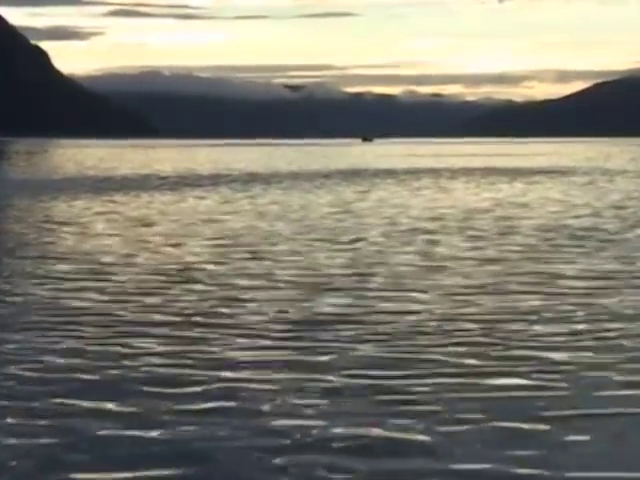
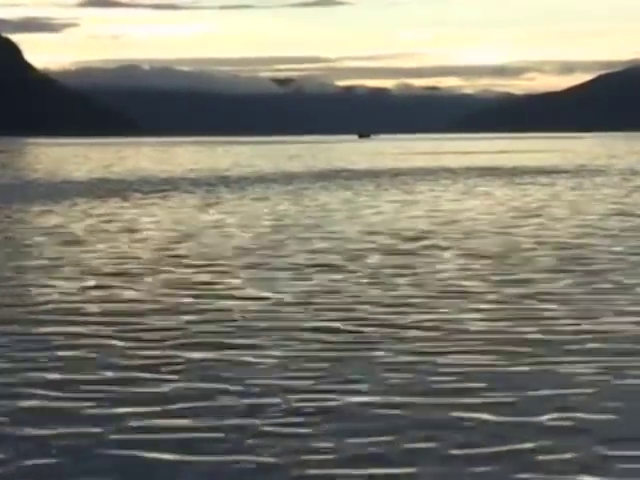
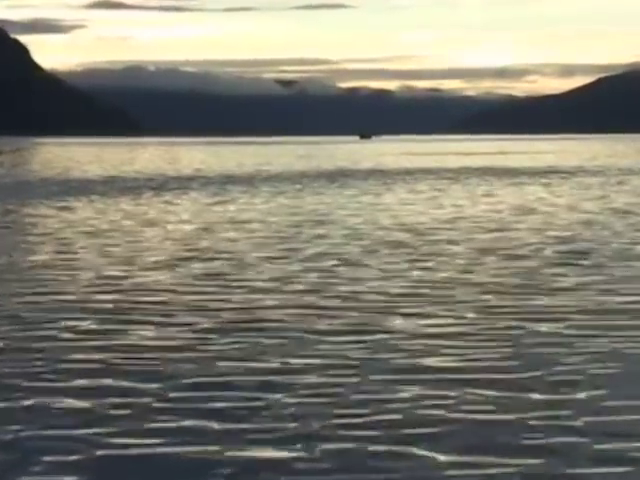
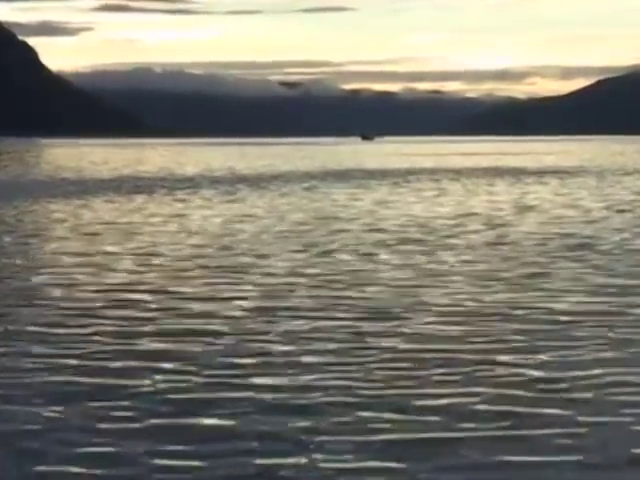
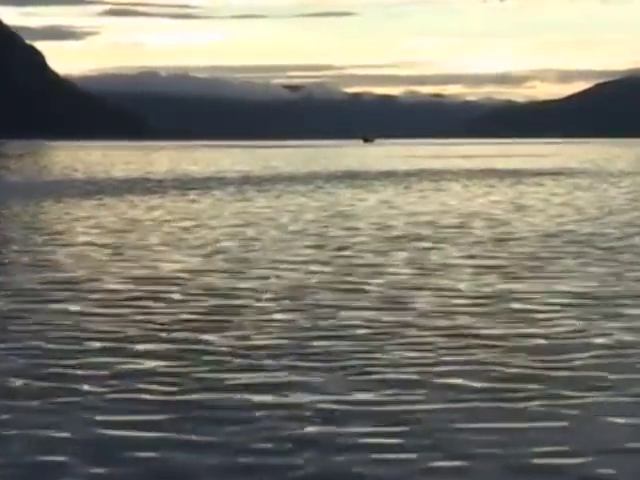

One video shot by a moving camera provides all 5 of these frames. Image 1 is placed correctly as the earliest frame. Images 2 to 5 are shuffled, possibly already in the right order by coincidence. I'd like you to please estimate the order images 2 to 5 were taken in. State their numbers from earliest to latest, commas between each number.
5, 4, 3, 2
